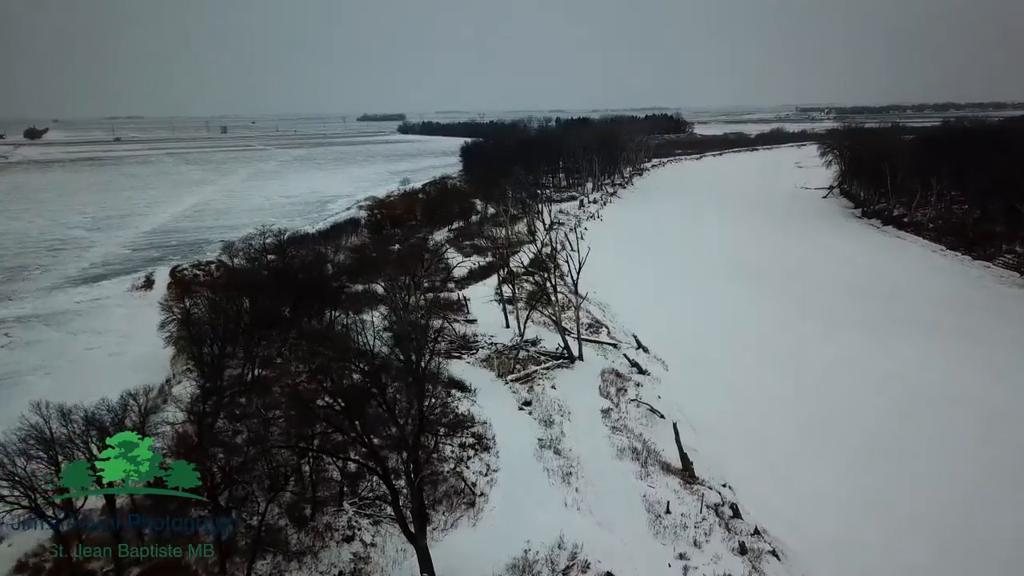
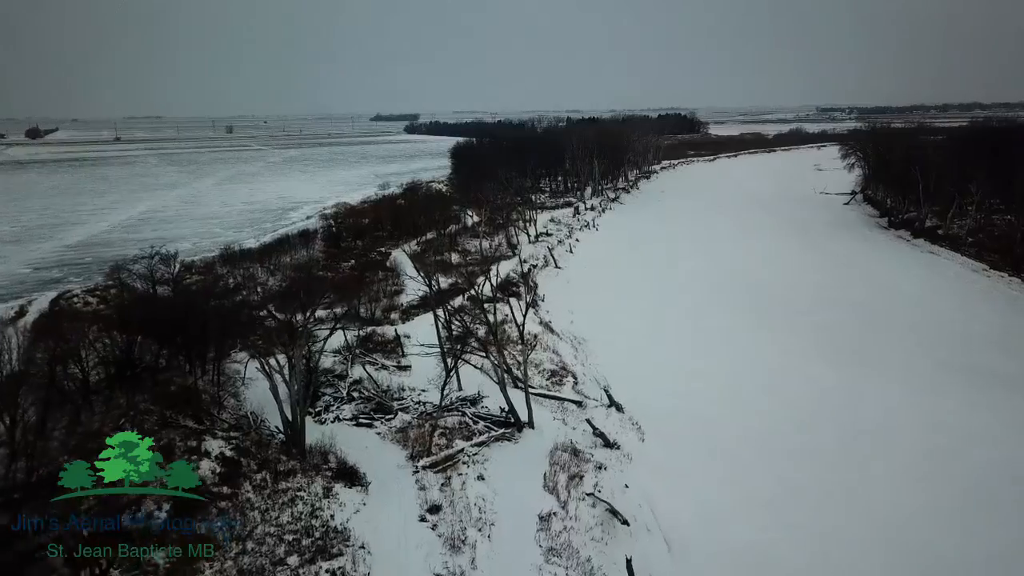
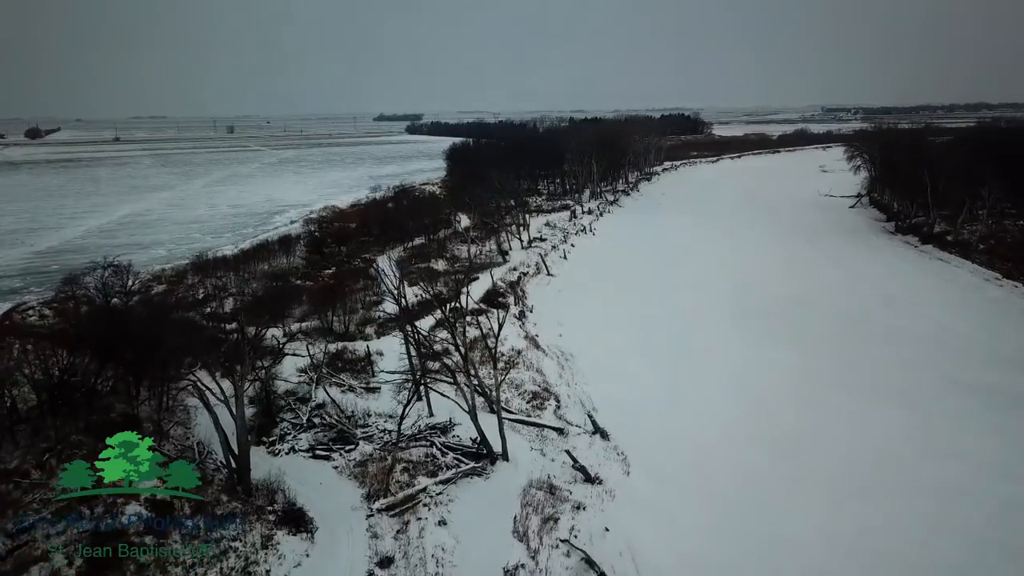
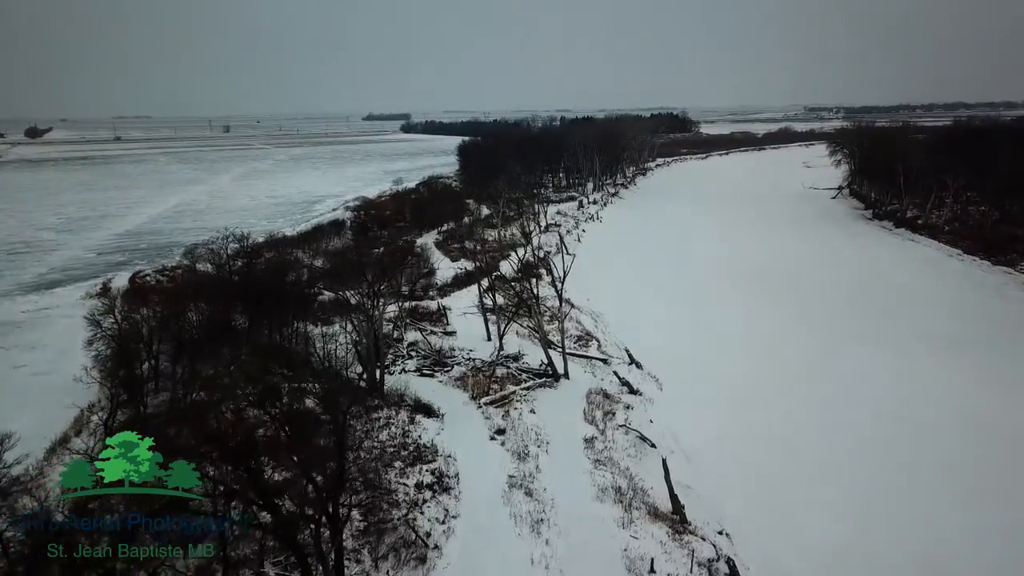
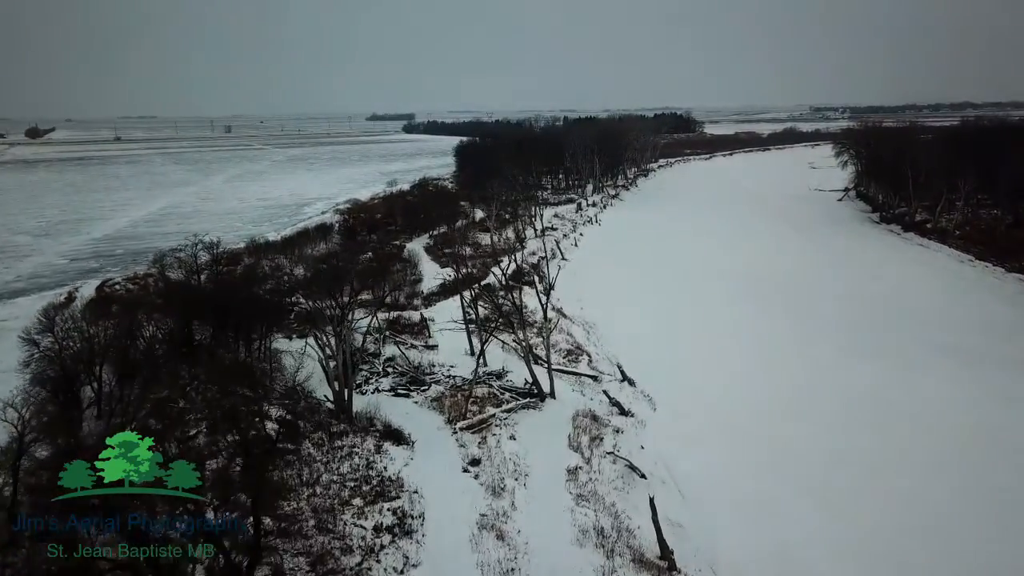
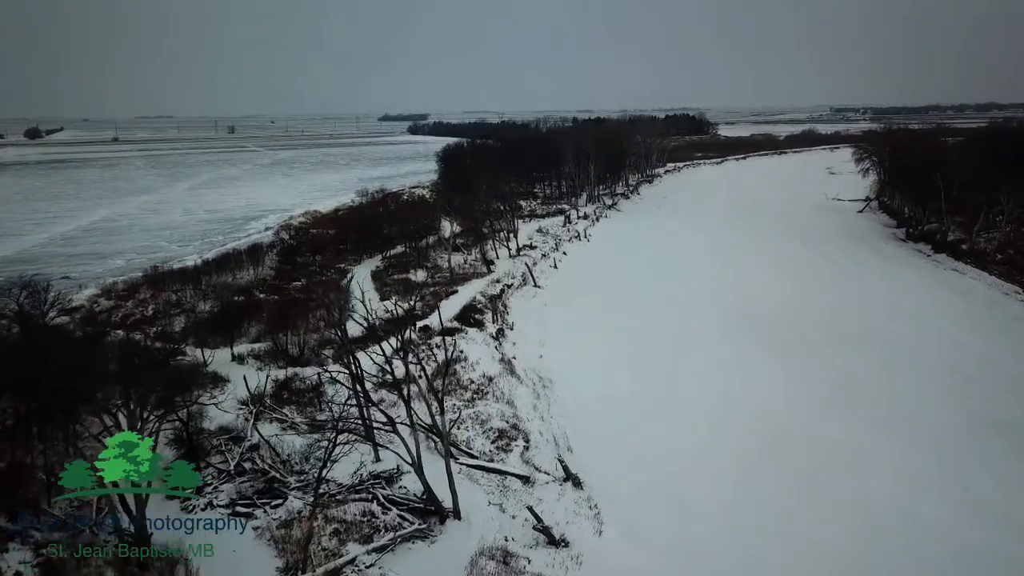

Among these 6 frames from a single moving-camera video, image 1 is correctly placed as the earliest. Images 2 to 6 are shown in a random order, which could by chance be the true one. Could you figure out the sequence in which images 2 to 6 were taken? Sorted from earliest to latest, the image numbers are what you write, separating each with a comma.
4, 5, 2, 3, 6
